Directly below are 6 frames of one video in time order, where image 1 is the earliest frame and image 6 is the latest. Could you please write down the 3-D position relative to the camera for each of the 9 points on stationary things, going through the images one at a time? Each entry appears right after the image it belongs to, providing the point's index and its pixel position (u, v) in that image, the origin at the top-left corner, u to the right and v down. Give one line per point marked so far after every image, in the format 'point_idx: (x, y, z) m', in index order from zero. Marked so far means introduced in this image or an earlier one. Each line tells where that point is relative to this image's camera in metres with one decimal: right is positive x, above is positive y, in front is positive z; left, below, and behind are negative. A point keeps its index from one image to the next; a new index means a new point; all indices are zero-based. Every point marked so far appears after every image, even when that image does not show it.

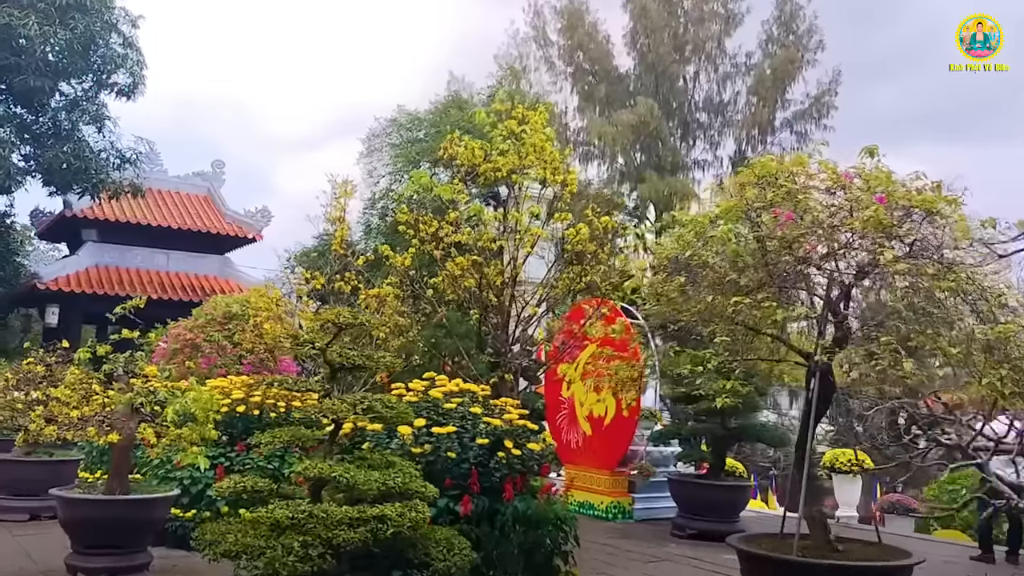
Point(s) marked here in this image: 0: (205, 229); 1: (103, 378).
0: (-5.7, +1.1, +16.1) m
1: (-2.9, -0.6, +6.1) m
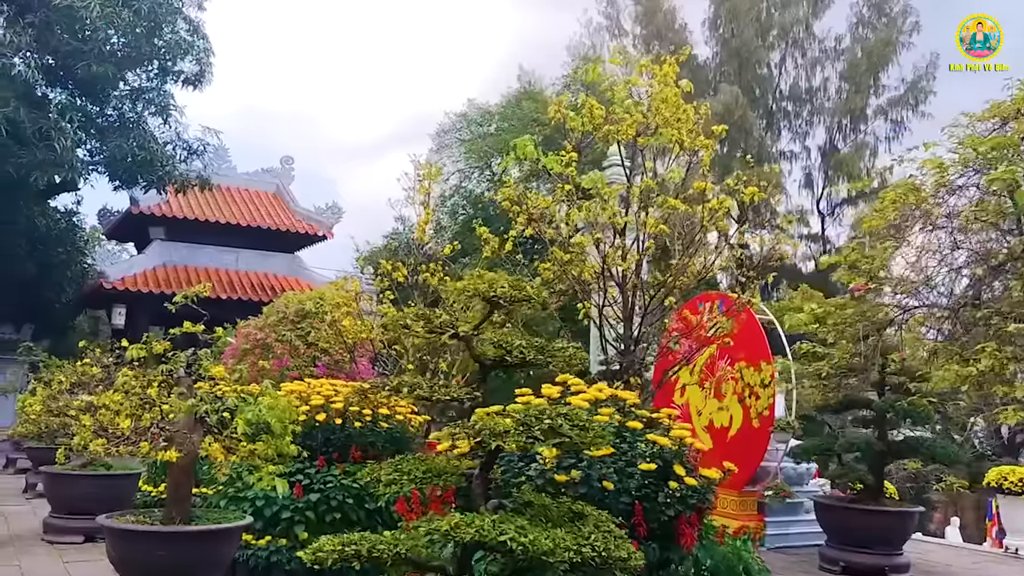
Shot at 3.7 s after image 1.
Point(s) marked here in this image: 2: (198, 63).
0: (-4.2, +1.1, +15.3) m
1: (-2.1, -0.6, +5.1) m
2: (-4.9, +3.5, +13.6) m
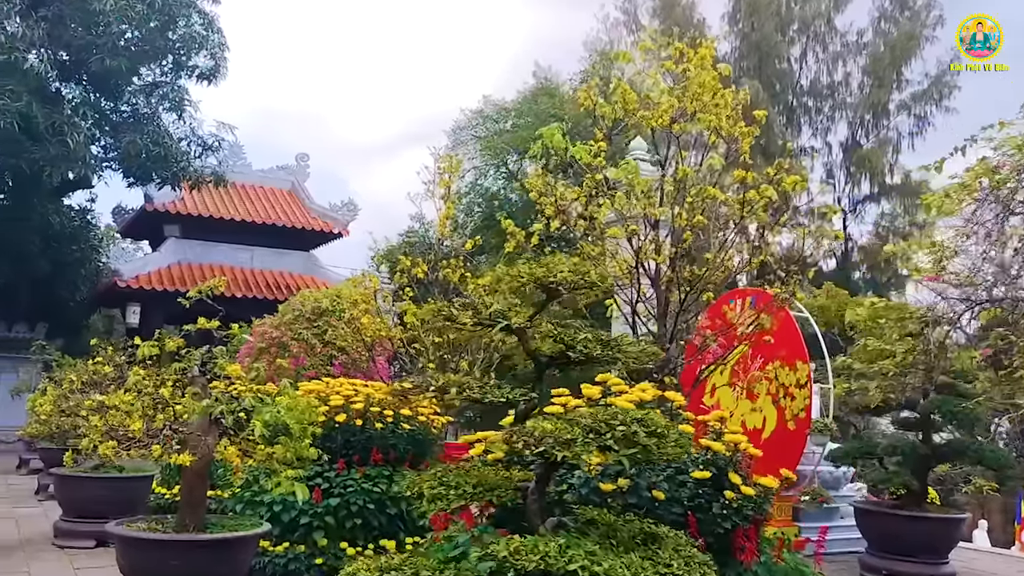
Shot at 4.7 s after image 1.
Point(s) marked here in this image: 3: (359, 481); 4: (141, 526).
0: (-3.9, +1.1, +15.1) m
1: (-1.9, -0.5, +4.8) m
2: (-4.6, +3.6, +13.4) m
3: (-1.0, -1.3, +5.7) m
4: (-2.0, -1.3, +4.6) m
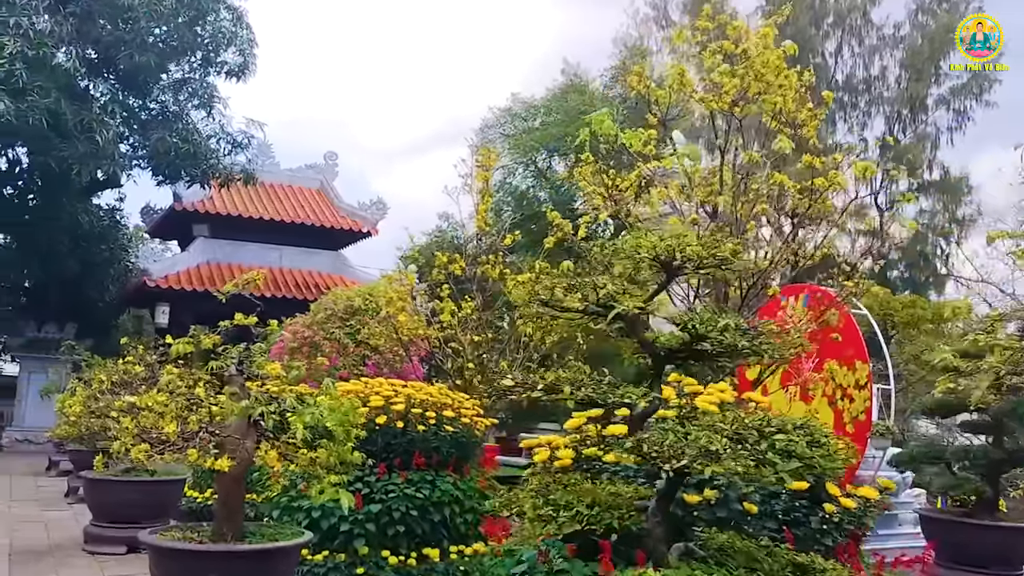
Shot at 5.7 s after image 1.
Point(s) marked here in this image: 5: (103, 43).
0: (-3.3, +1.1, +14.8) m
1: (-1.6, -0.5, +4.6) m
2: (-4.1, +3.6, +13.2) m
3: (-0.7, -1.2, +5.4) m
4: (-1.7, -1.2, +4.4) m
5: (-5.7, +3.4, +12.1) m
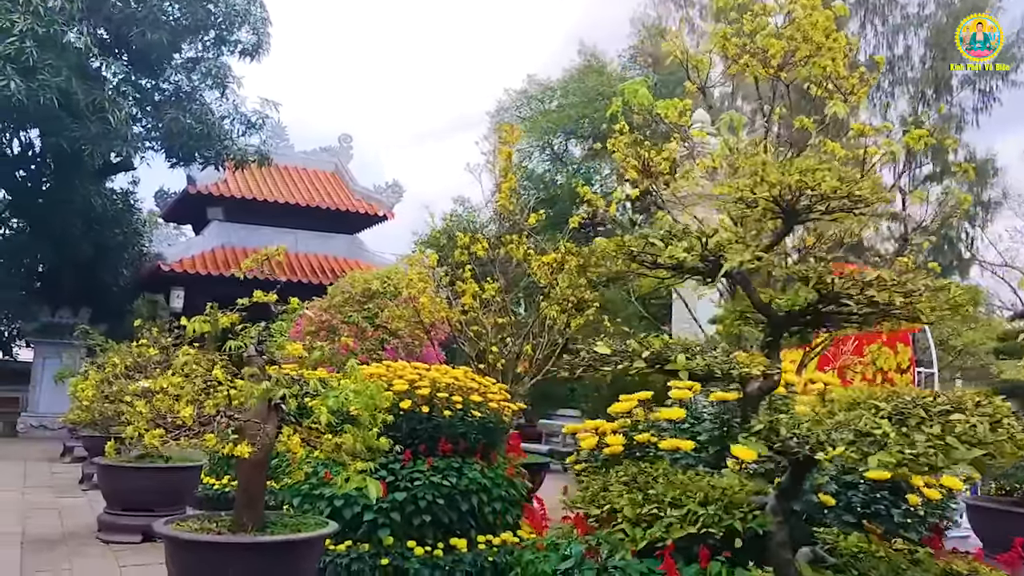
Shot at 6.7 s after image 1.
0: (-3.0, +1.4, +14.6) m
1: (-1.4, -0.4, +4.3) m
2: (-3.8, +3.8, +12.9) m
3: (-0.5, -1.1, +5.1) m
4: (-1.5, -1.1, +4.1) m
5: (-5.4, +3.6, +11.9) m
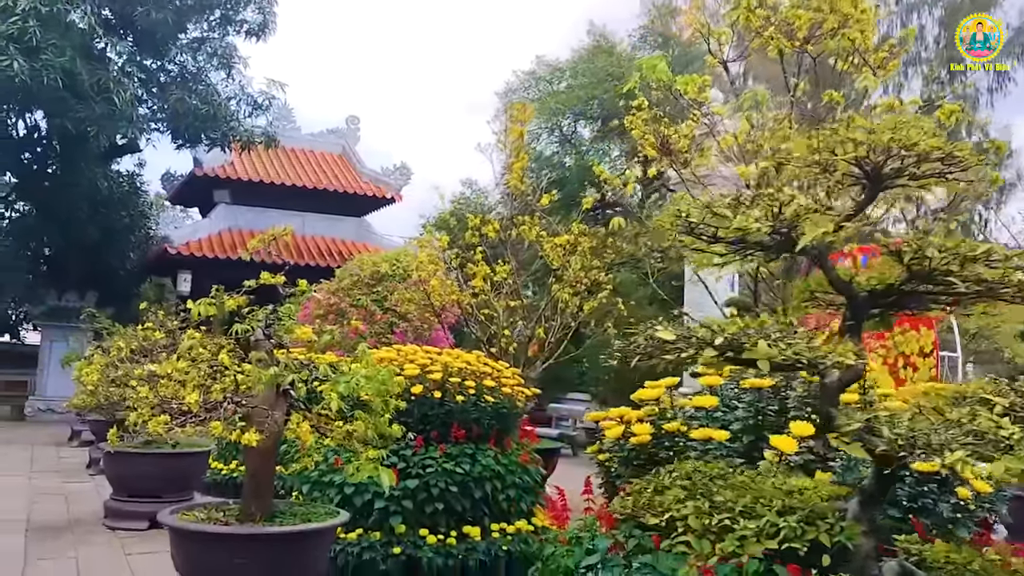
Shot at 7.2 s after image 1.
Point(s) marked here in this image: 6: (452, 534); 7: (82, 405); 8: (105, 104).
0: (-2.8, +1.7, +14.4) m
1: (-1.3, -0.3, +4.2) m
2: (-3.7, +4.1, +12.7) m
3: (-0.4, -1.0, +5.0) m
4: (-1.4, -1.0, +4.0) m
5: (-5.3, +3.9, +11.7) m
6: (-0.3, -1.4, +4.9) m
7: (-3.8, -1.0, +7.7) m
8: (-5.2, +2.4, +11.1) m
